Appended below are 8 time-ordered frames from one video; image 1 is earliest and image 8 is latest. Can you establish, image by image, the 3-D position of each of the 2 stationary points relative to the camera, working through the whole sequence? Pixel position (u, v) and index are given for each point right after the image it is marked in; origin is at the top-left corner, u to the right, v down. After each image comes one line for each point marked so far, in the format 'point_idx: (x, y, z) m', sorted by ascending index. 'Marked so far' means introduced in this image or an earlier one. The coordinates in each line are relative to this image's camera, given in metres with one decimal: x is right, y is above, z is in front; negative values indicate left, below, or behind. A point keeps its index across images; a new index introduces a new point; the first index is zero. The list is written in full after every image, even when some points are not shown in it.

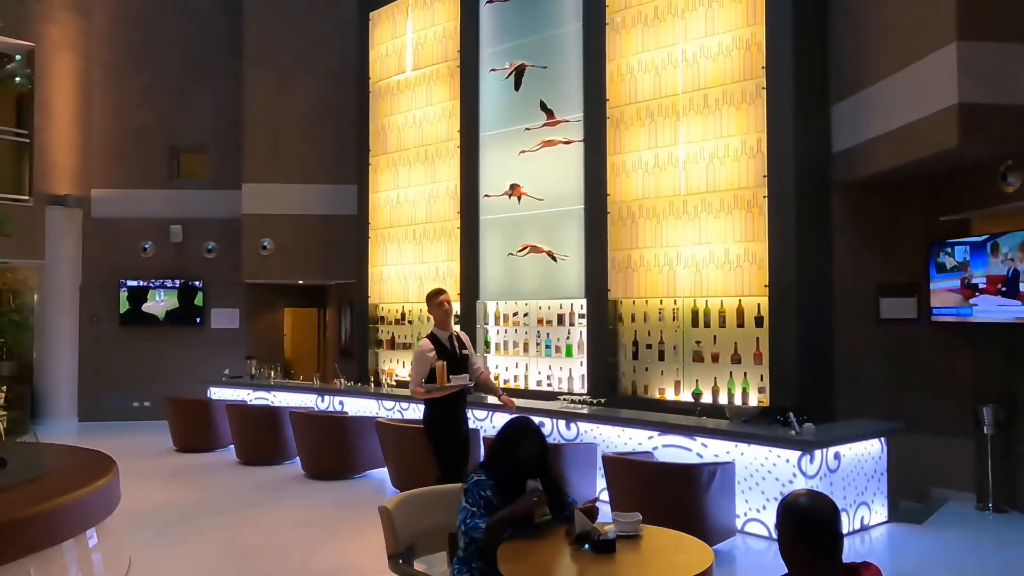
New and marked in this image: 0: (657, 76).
0: (+1.1, +1.7, +6.0) m
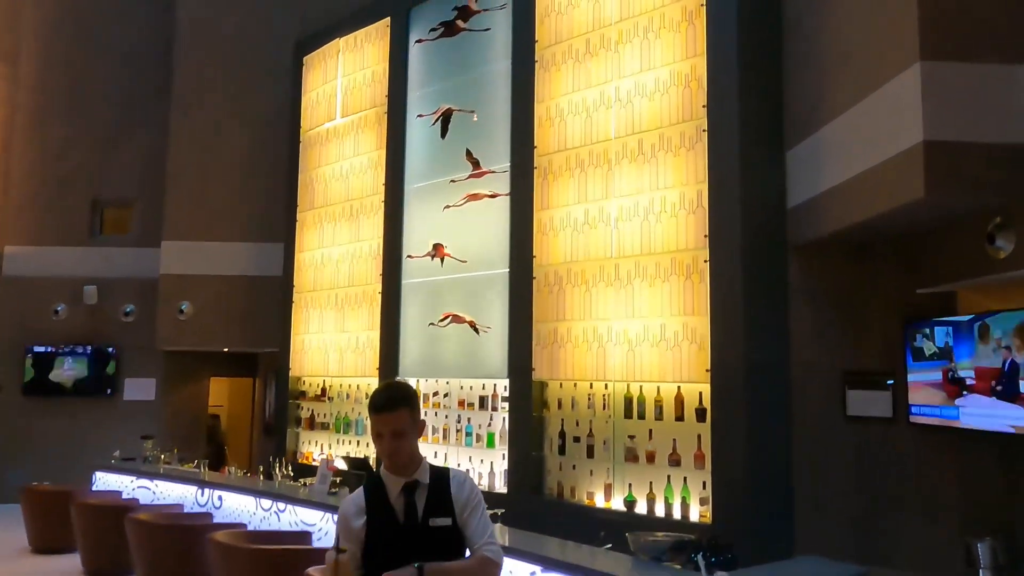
0: (+0.5, +1.1, +5.1) m
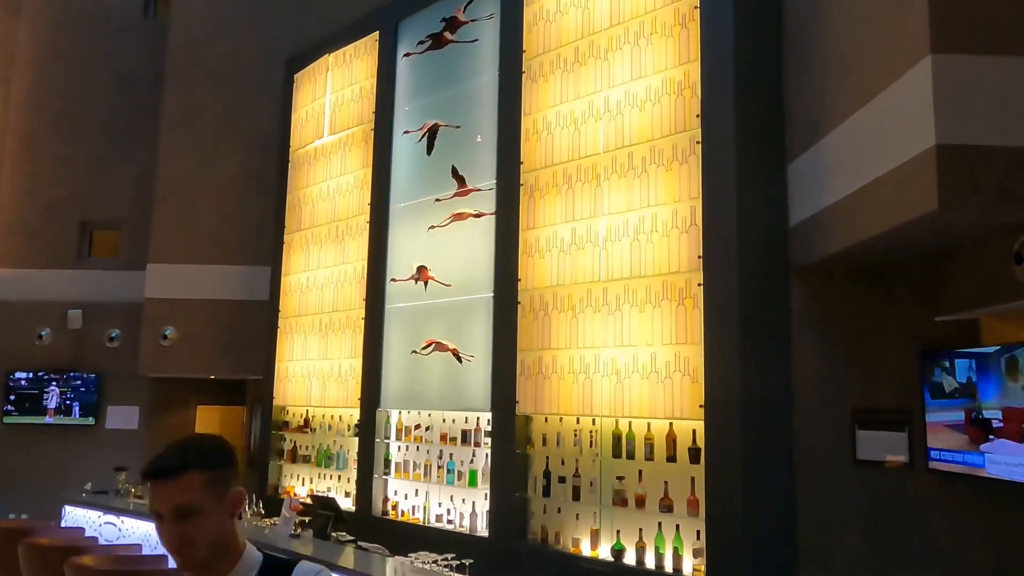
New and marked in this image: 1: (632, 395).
0: (+0.4, +1.0, +4.7) m
1: (+0.7, -0.6, +4.2) m
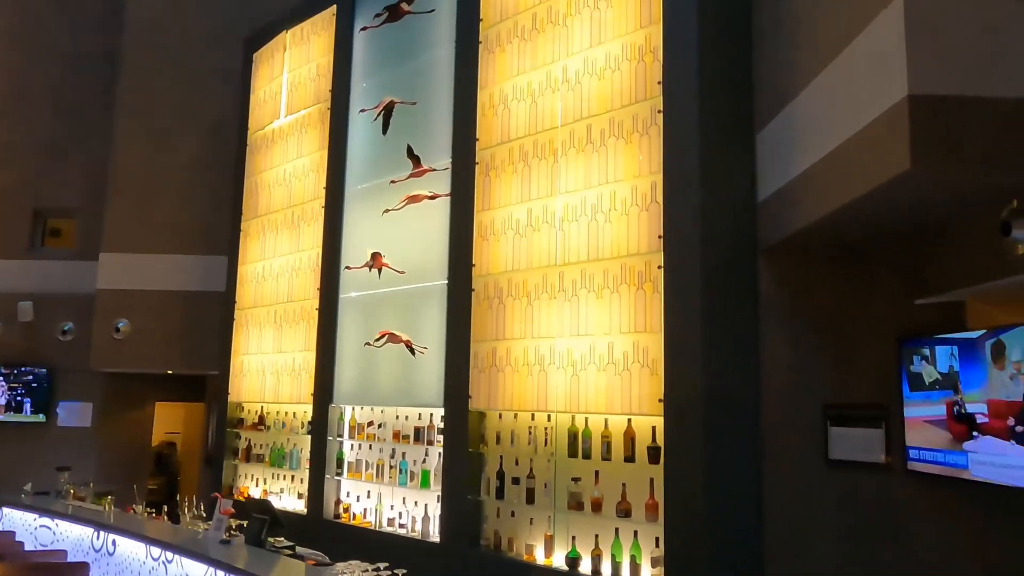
0: (+0.1, +1.0, +4.4) m
1: (+0.4, -0.5, +3.8) m
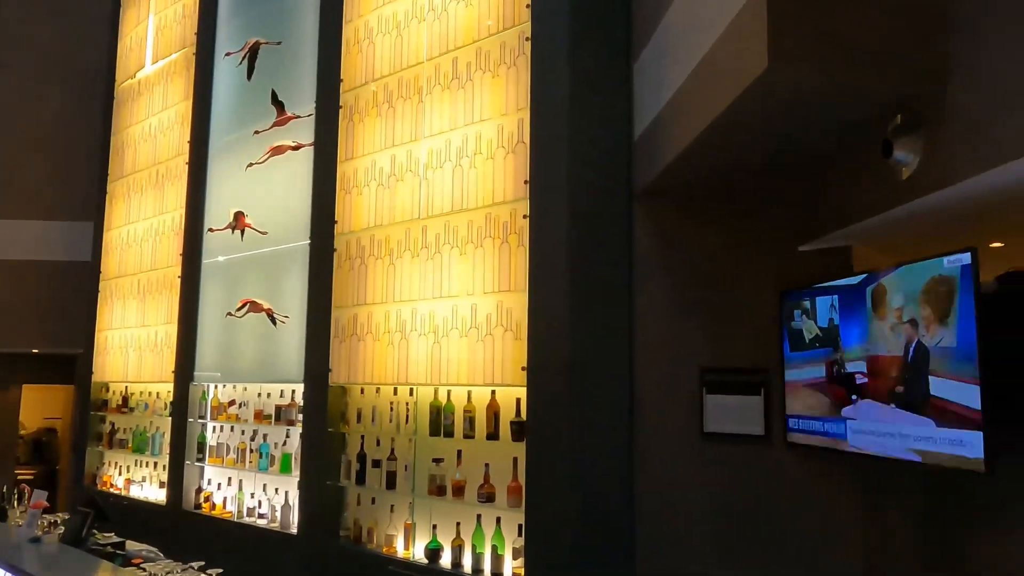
0: (-0.6, +1.3, +3.8) m
1: (-0.3, -0.3, +3.4) m
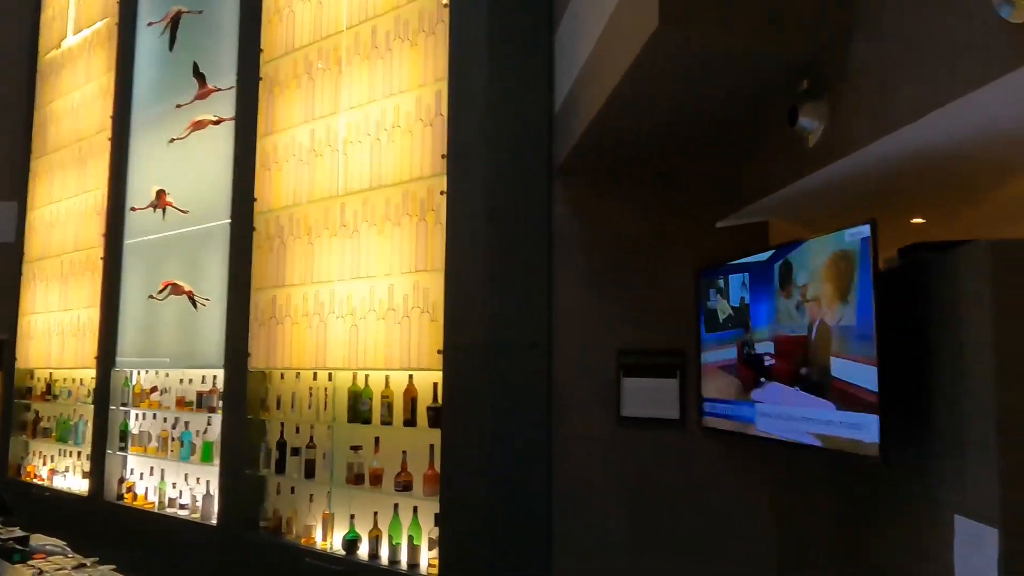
0: (-0.9, +1.3, +3.7) m
1: (-0.6, -0.2, +3.2) m
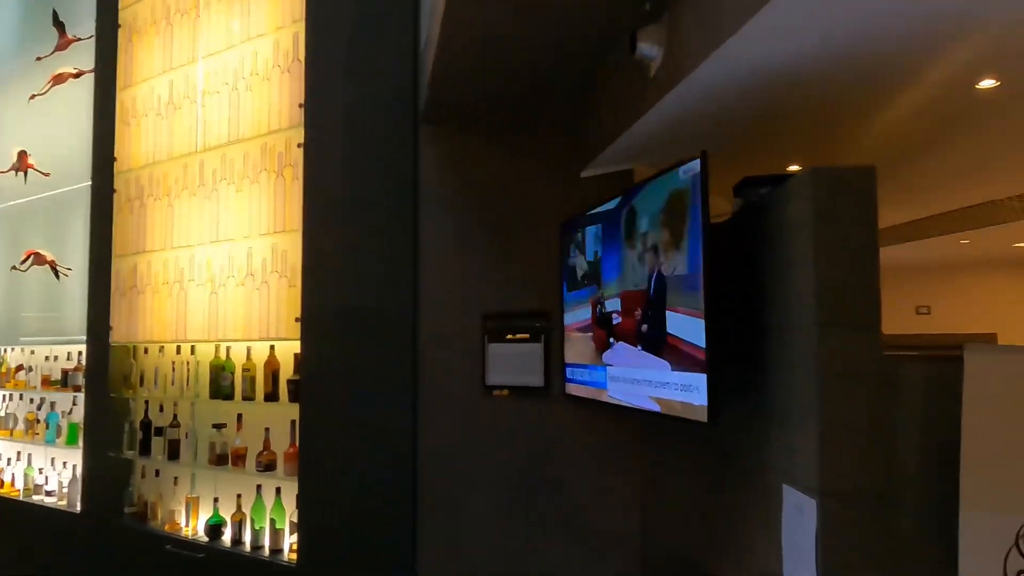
0: (-1.5, +1.5, +3.3) m
1: (-1.1, -0.1, +3.0) m
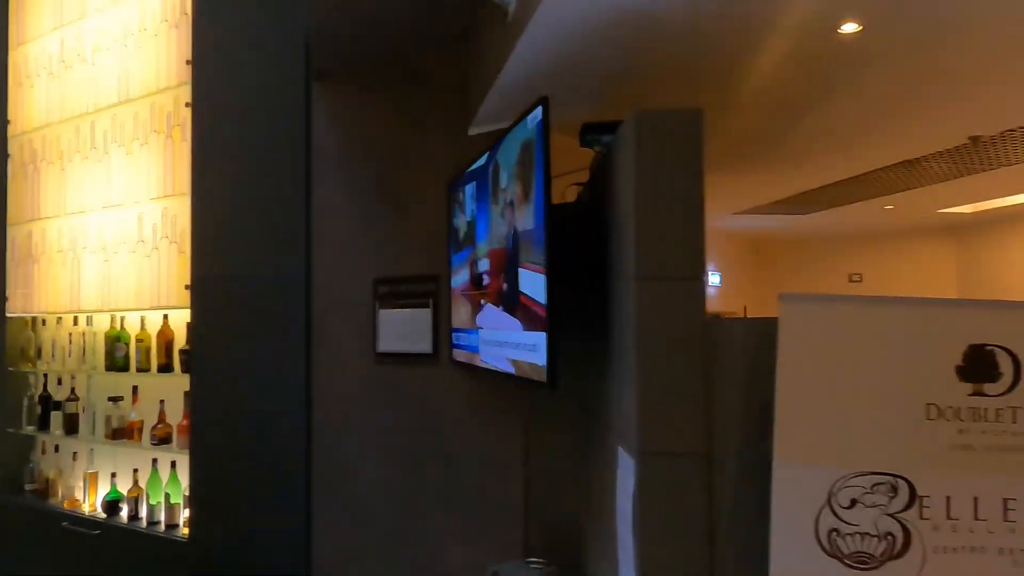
0: (-1.8, +1.6, +3.1) m
1: (-1.5, 0.0, +2.8) m
